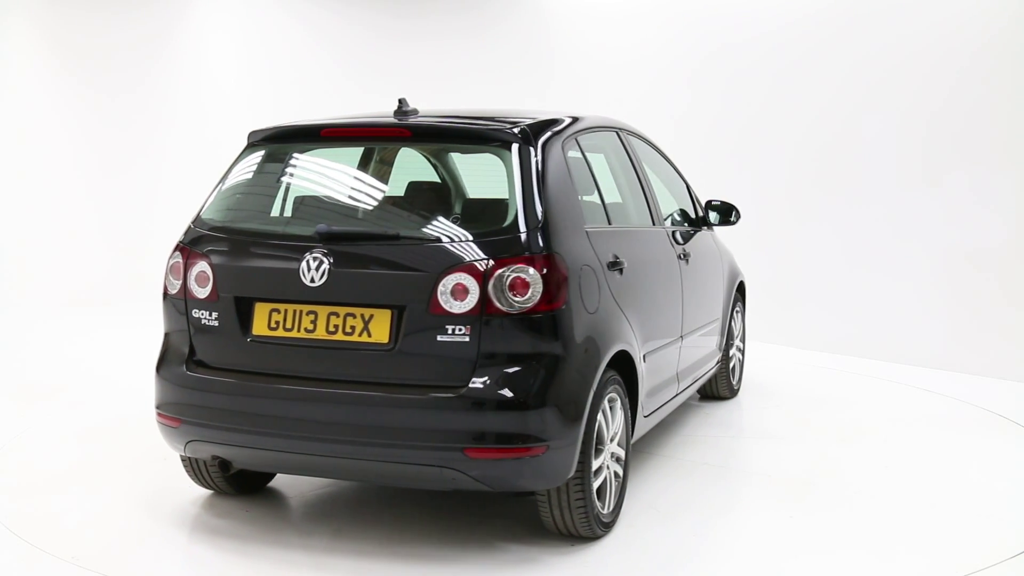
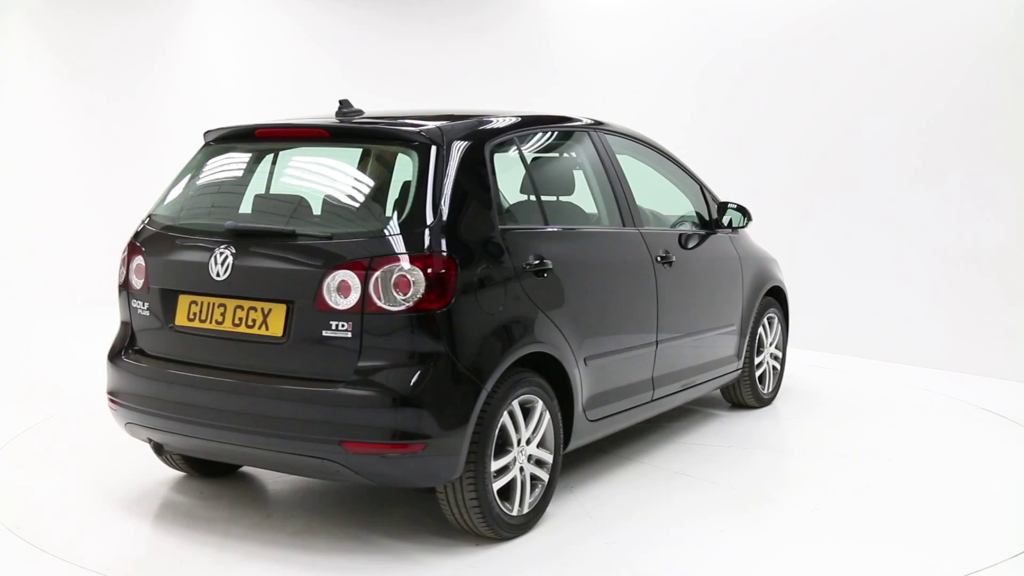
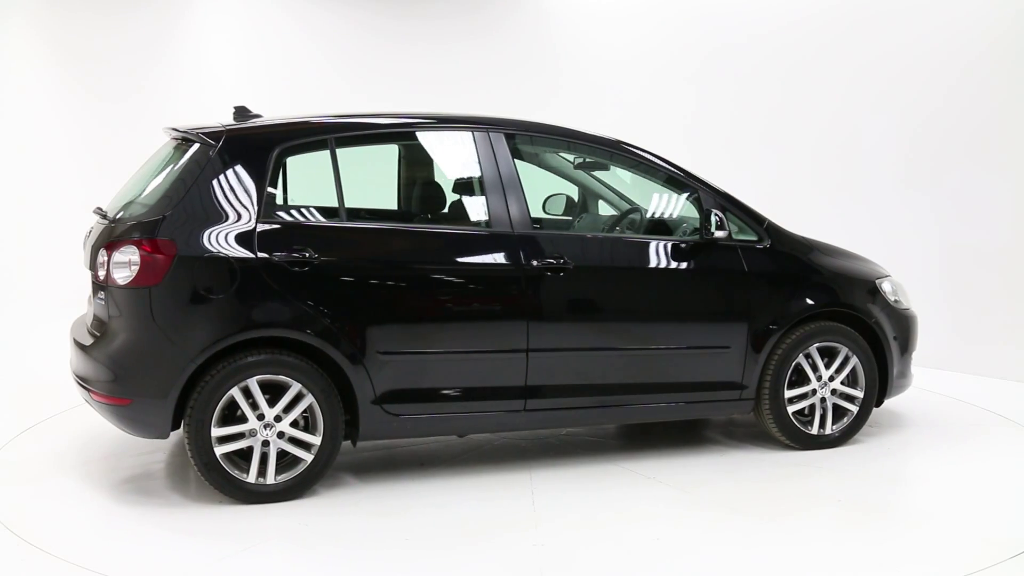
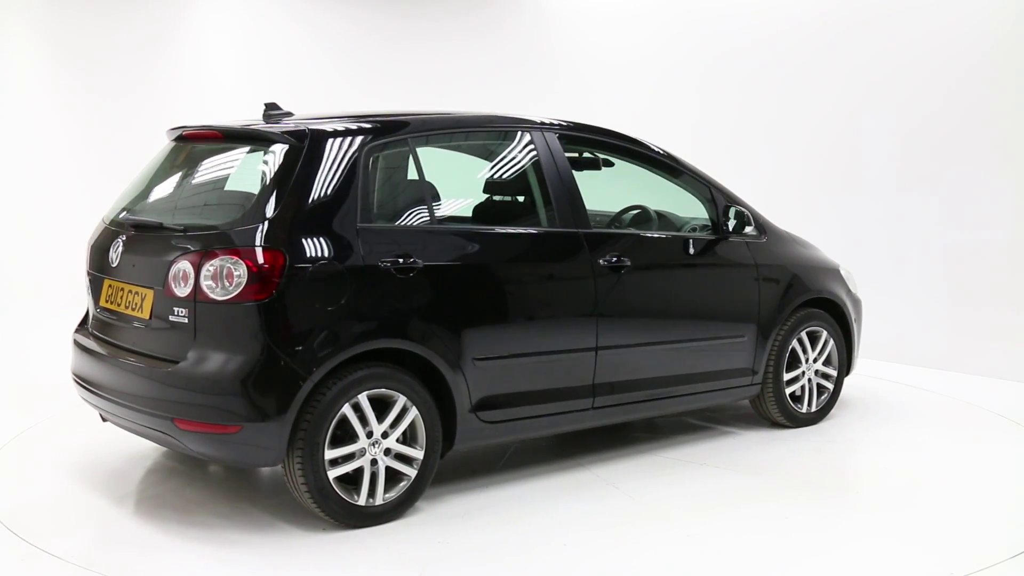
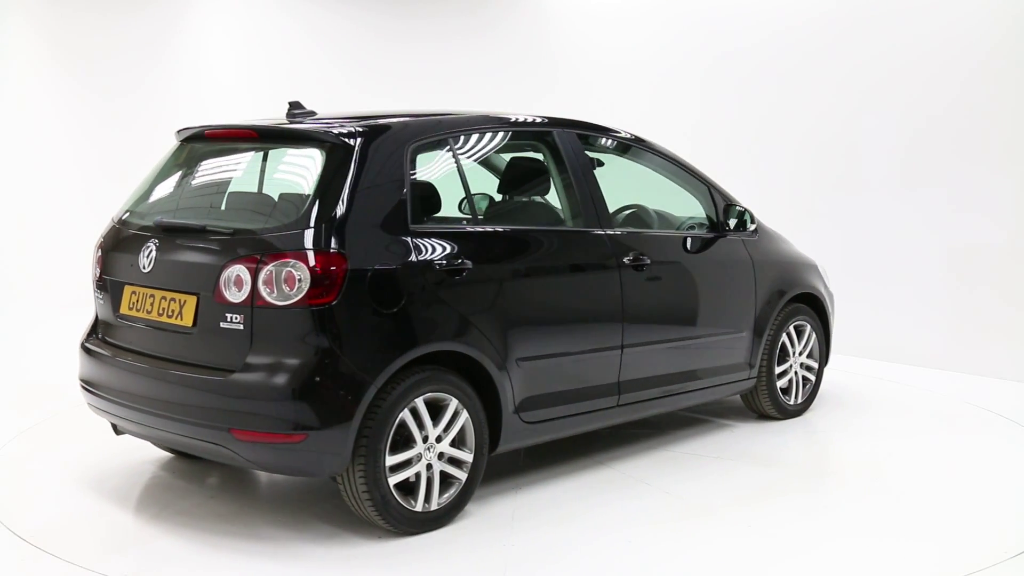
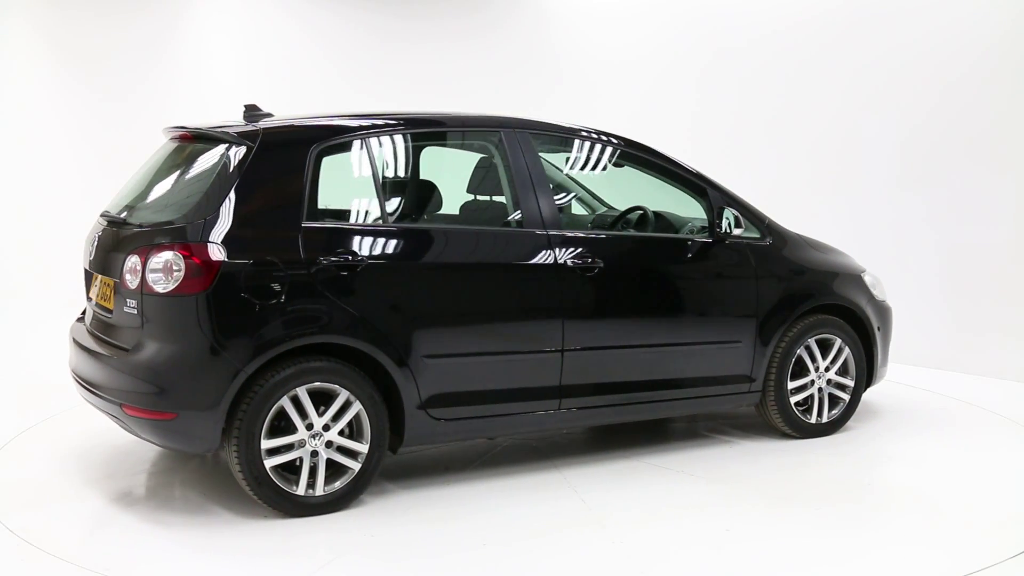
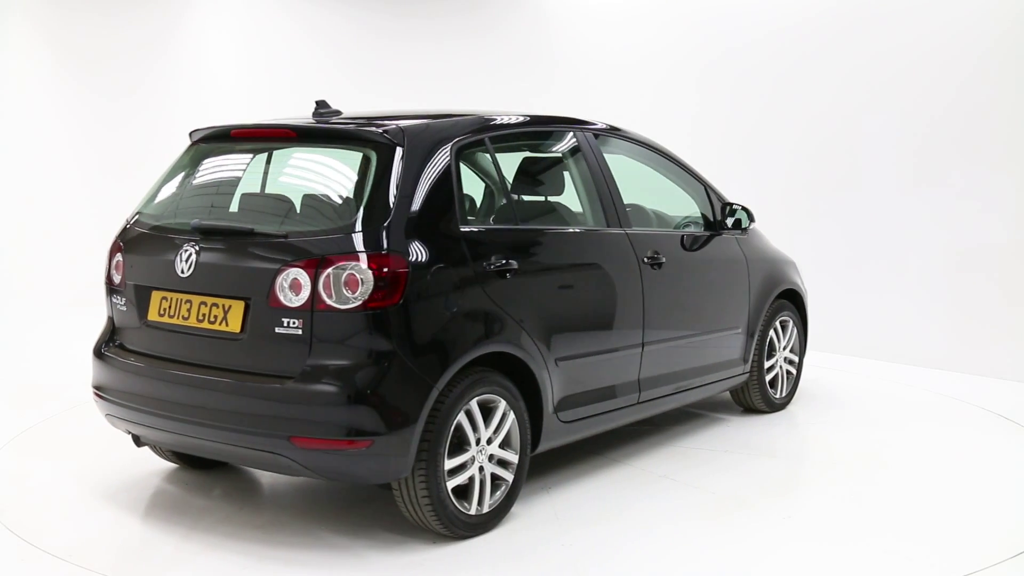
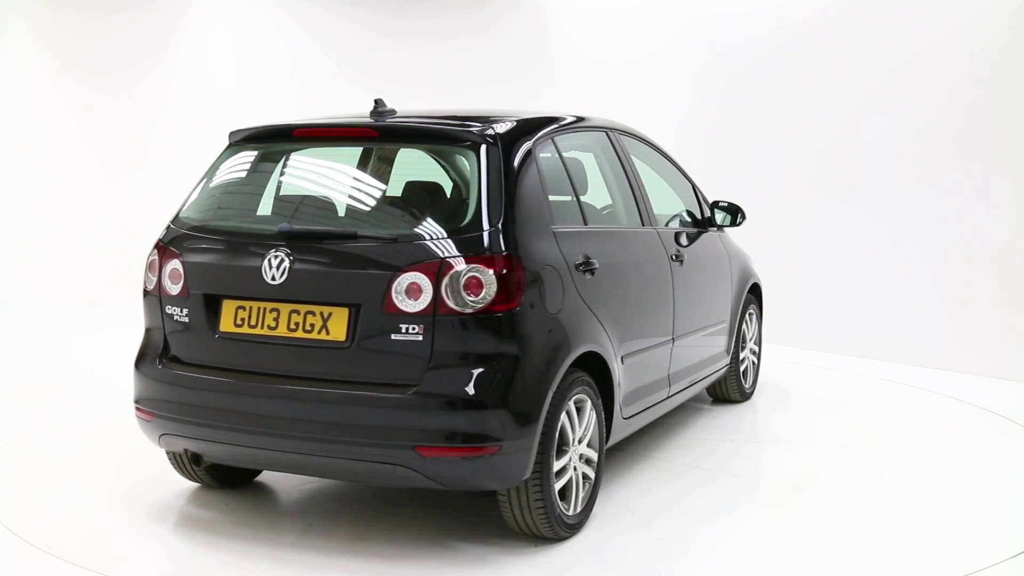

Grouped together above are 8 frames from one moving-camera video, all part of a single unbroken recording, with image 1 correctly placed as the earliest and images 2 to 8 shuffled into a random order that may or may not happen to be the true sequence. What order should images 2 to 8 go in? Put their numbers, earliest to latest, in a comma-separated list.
8, 2, 7, 5, 4, 6, 3
